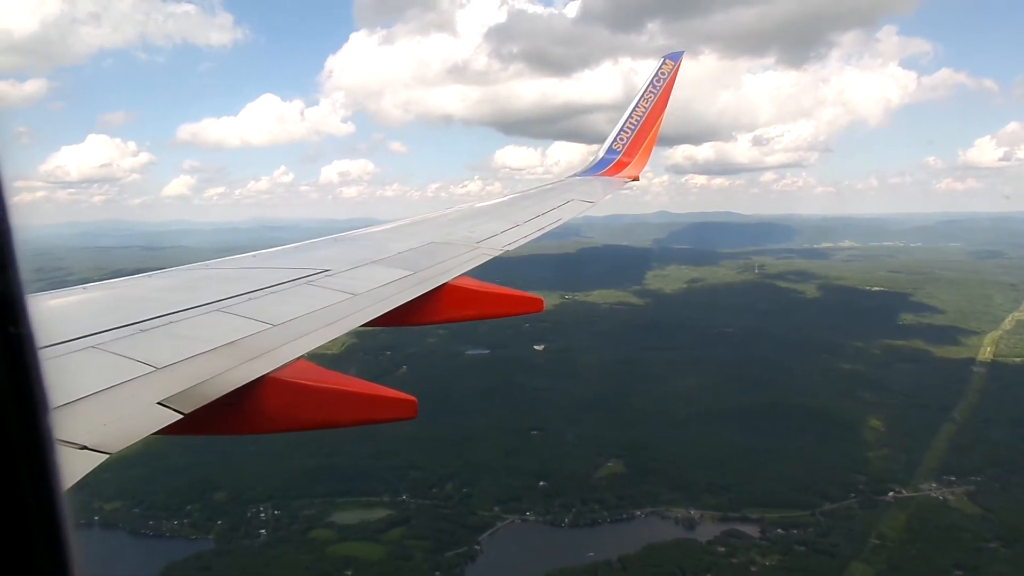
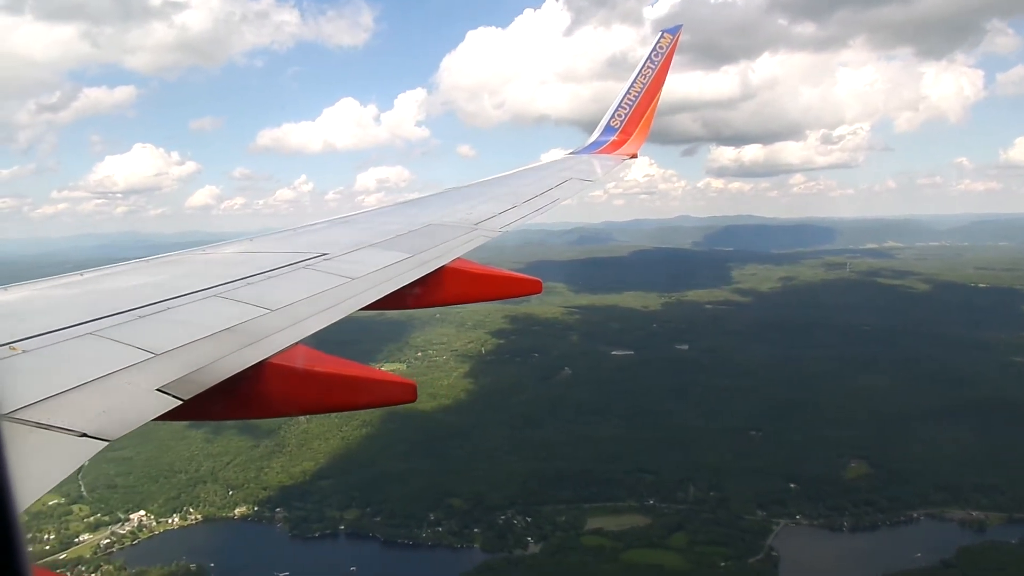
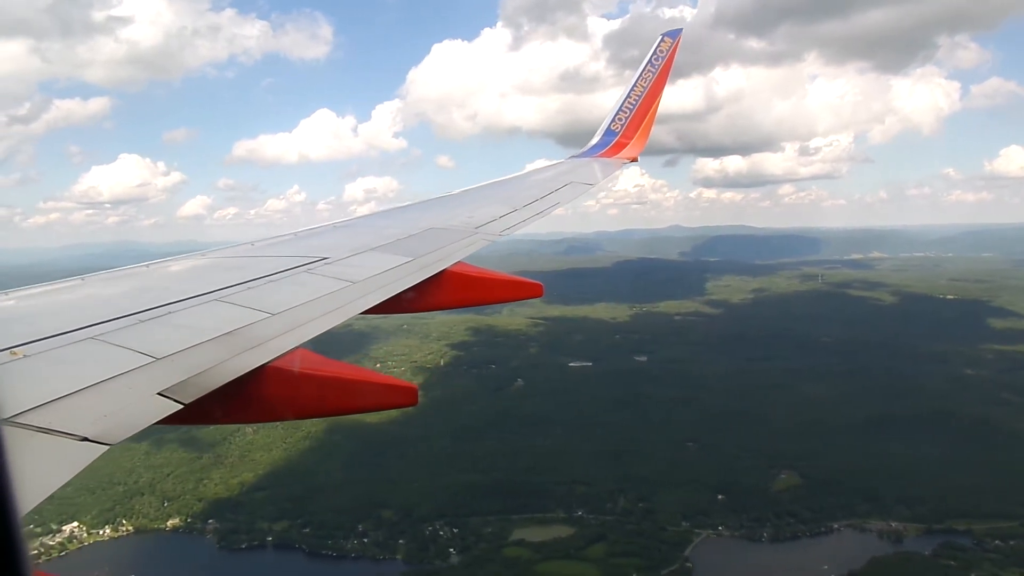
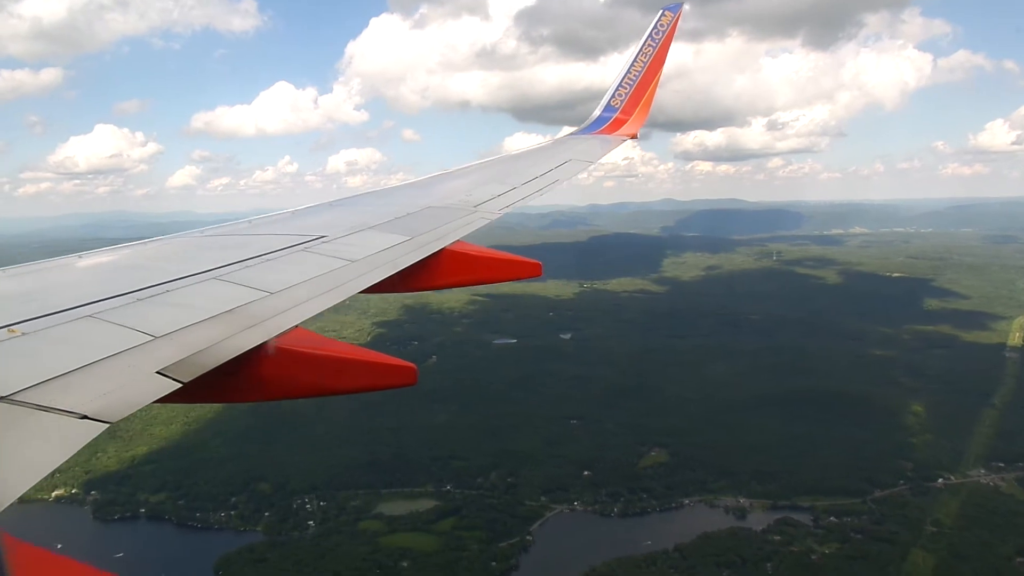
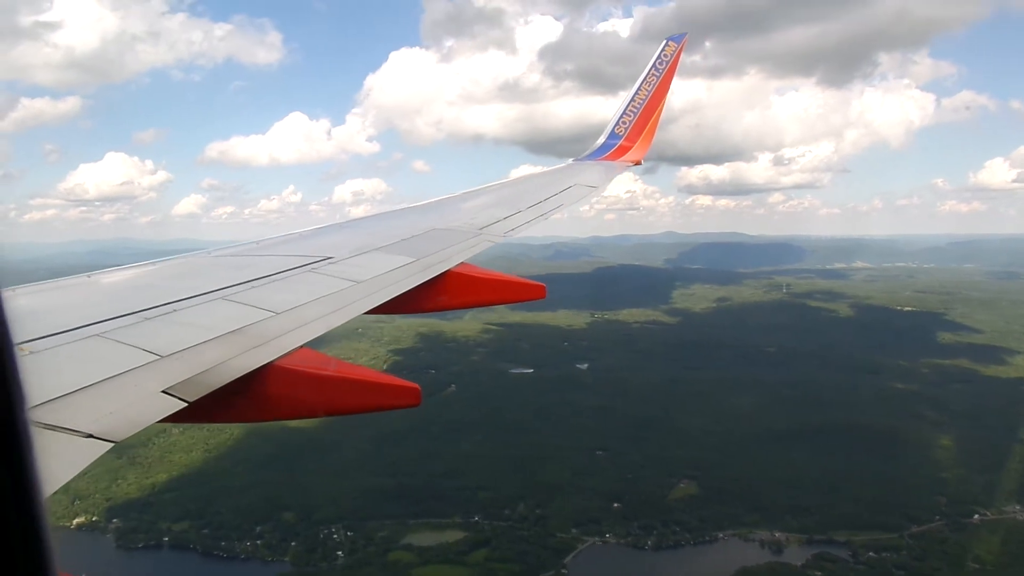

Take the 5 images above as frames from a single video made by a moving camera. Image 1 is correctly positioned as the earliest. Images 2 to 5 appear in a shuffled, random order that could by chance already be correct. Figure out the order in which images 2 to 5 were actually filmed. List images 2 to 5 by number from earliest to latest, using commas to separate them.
4, 5, 3, 2
